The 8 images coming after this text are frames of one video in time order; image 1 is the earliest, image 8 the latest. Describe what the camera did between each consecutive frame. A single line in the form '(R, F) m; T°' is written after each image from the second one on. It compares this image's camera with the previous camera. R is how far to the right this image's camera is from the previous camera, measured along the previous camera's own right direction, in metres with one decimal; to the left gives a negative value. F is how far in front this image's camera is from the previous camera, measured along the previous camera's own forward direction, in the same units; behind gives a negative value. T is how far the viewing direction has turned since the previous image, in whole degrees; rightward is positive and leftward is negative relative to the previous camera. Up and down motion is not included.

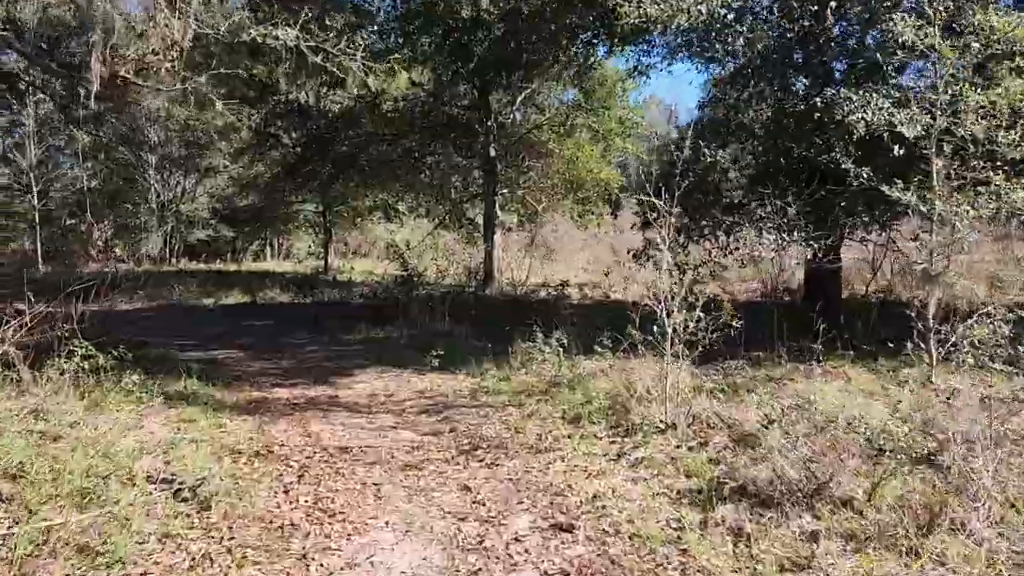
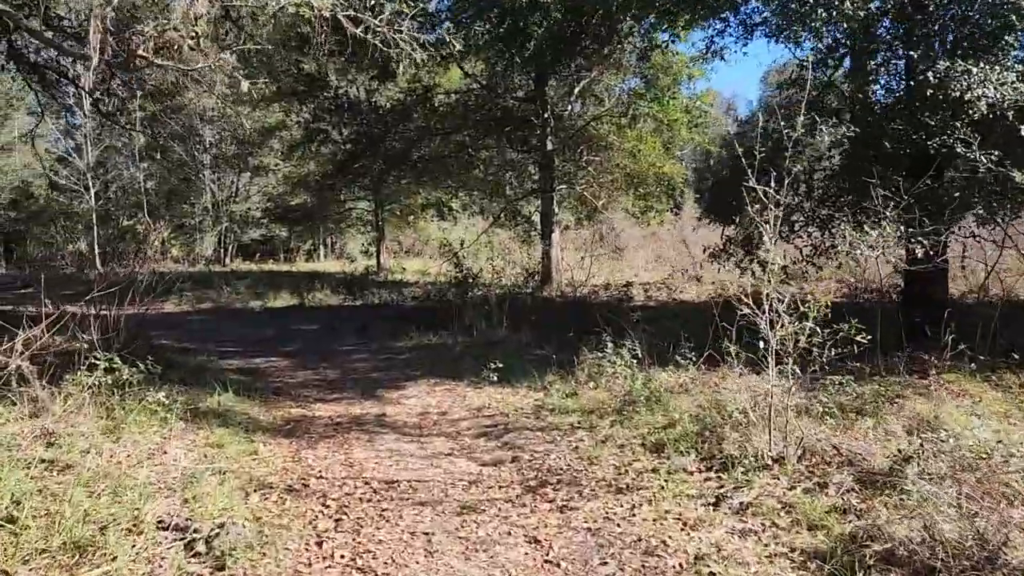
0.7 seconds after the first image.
(-0.1, +0.6) m; -4°
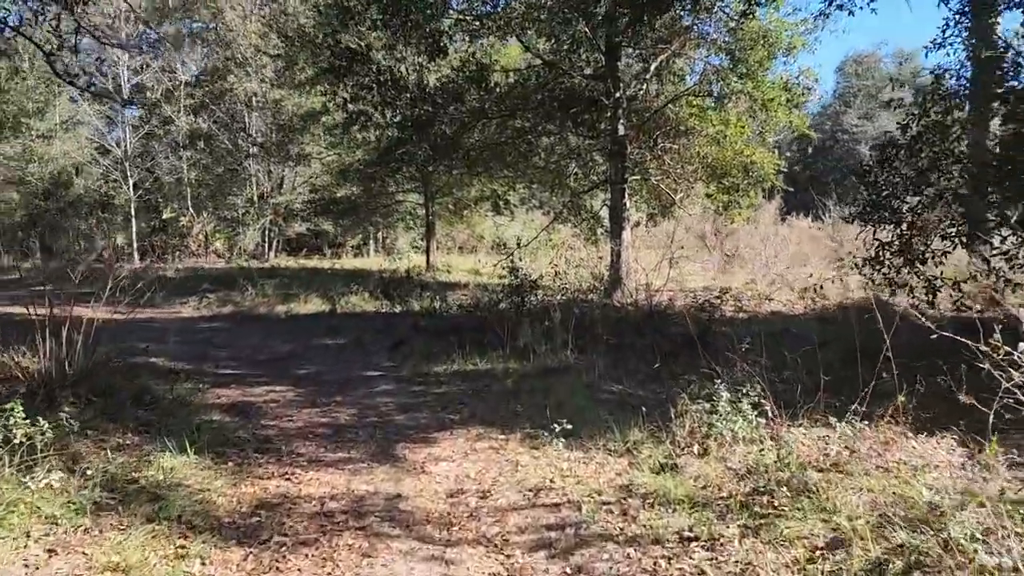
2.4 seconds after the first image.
(-0.1, +1.6) m; -4°
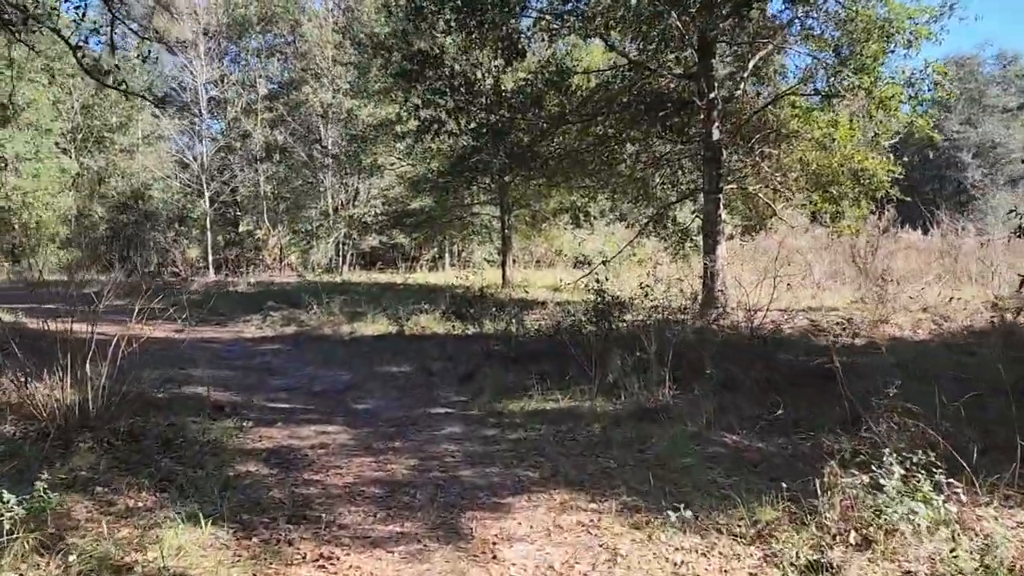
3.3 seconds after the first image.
(-0.1, +0.8) m; -5°
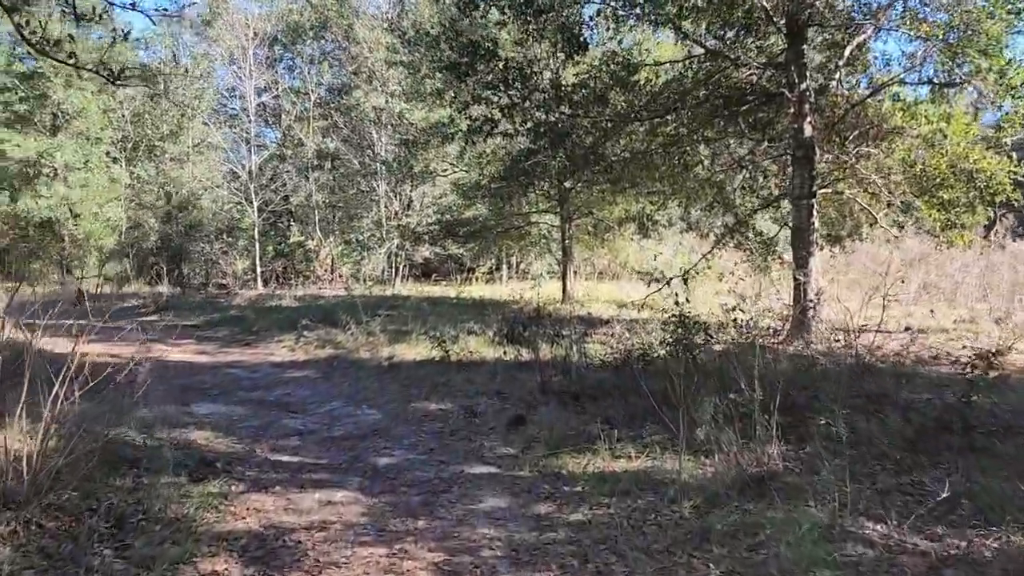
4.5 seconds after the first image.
(0.0, +1.1) m; -4°
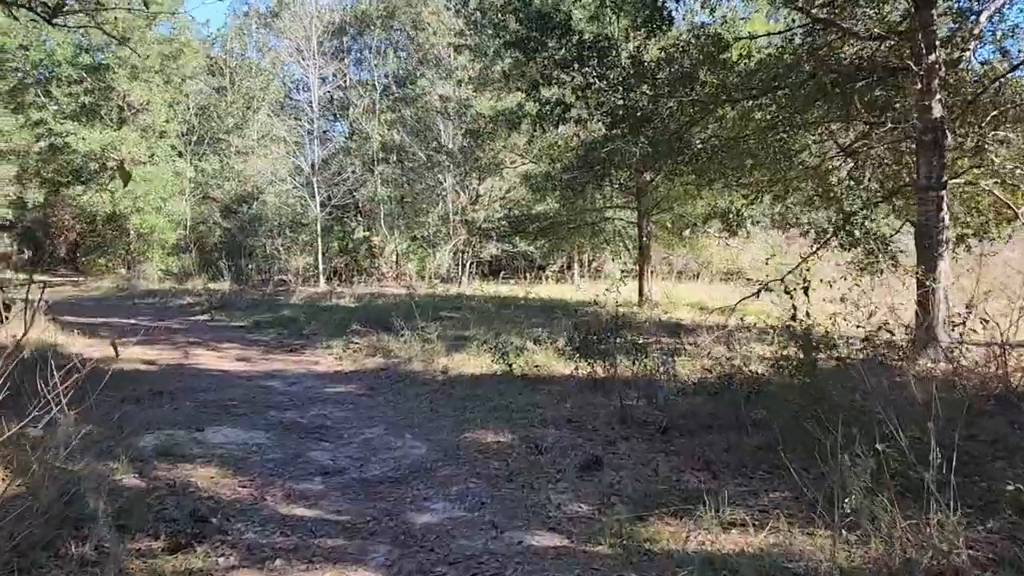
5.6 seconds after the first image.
(0.0, +1.0) m; -5°
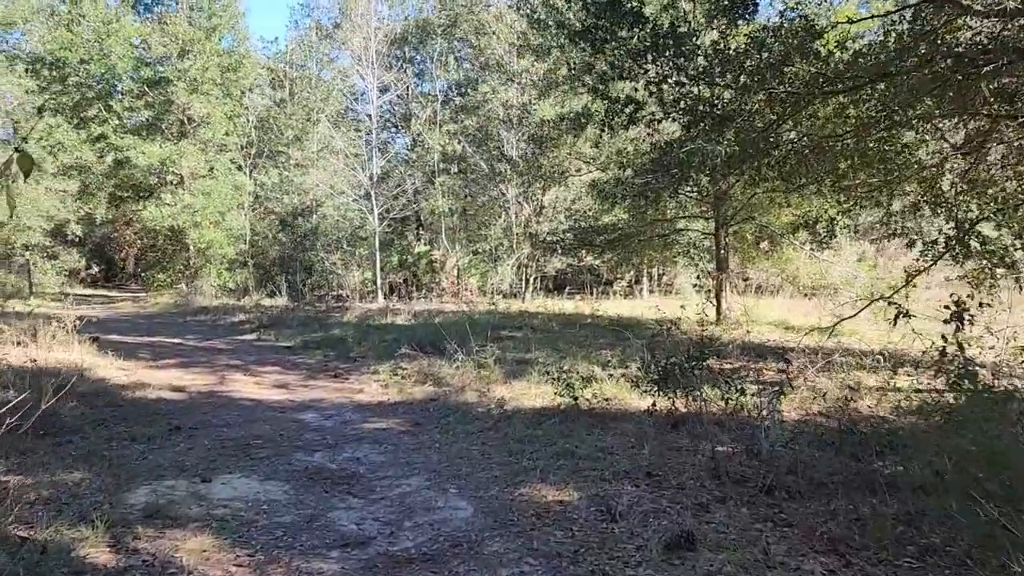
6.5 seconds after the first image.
(0.0, +0.8) m; -5°
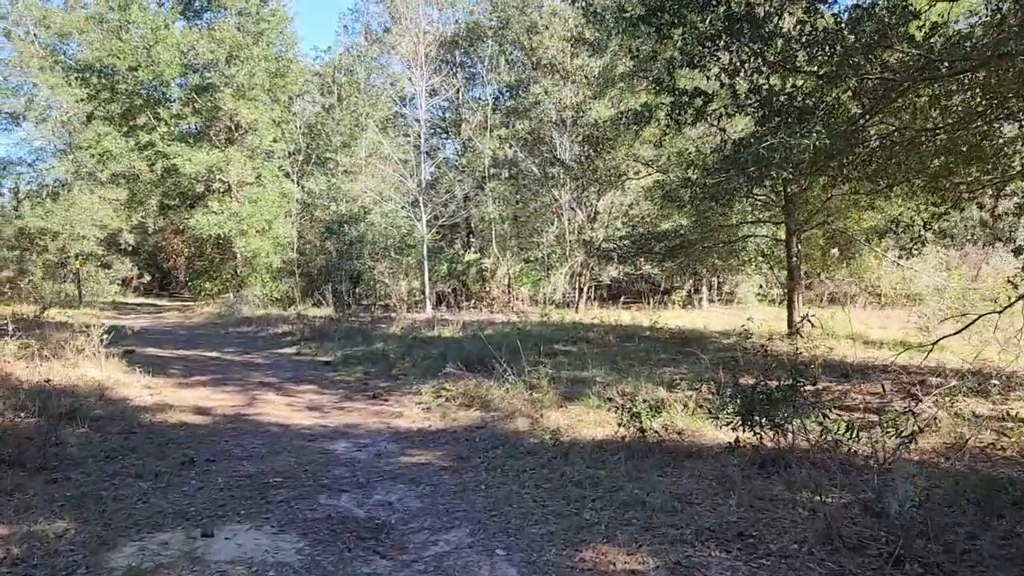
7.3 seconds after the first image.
(0.0, +0.7) m; -4°
